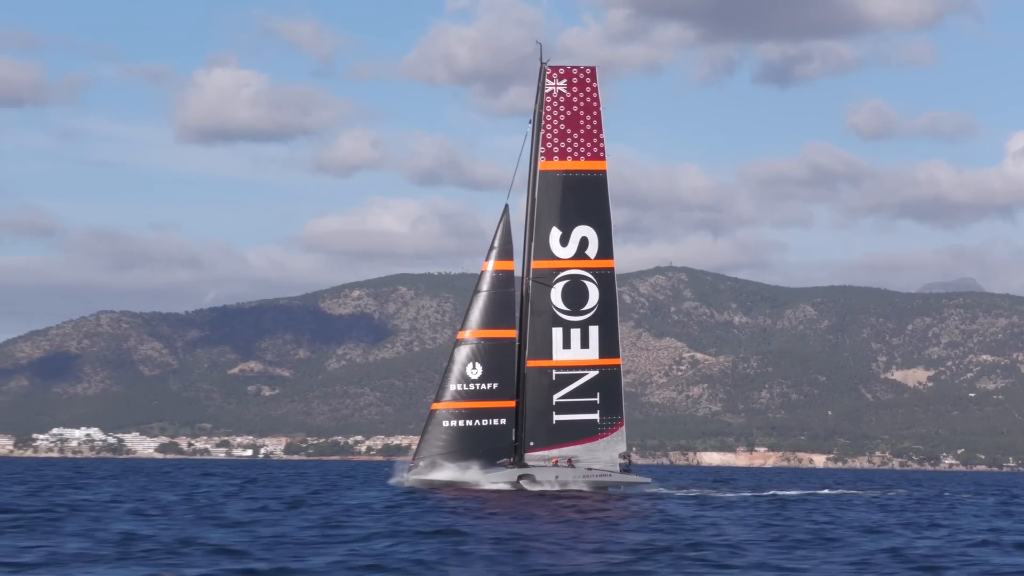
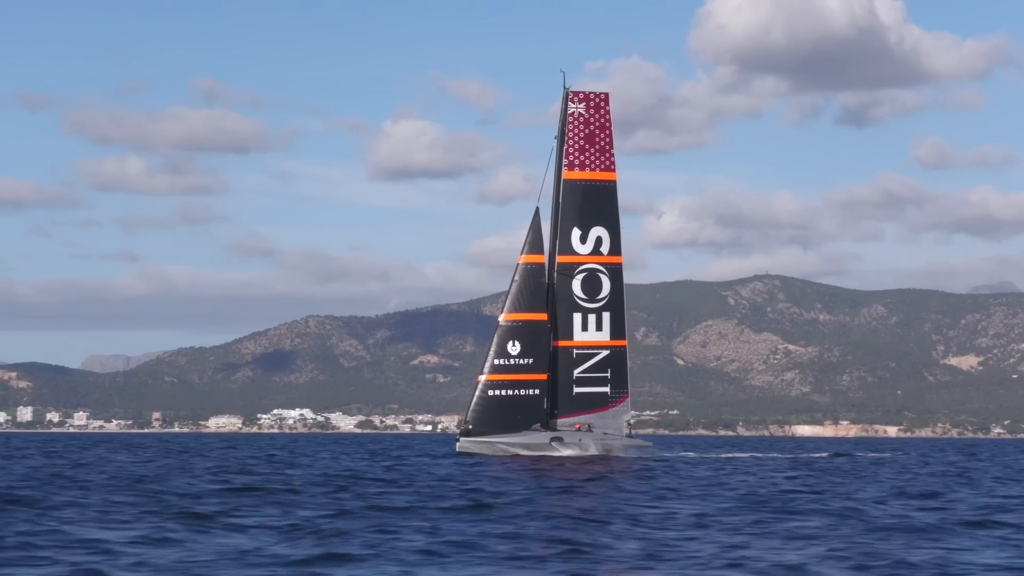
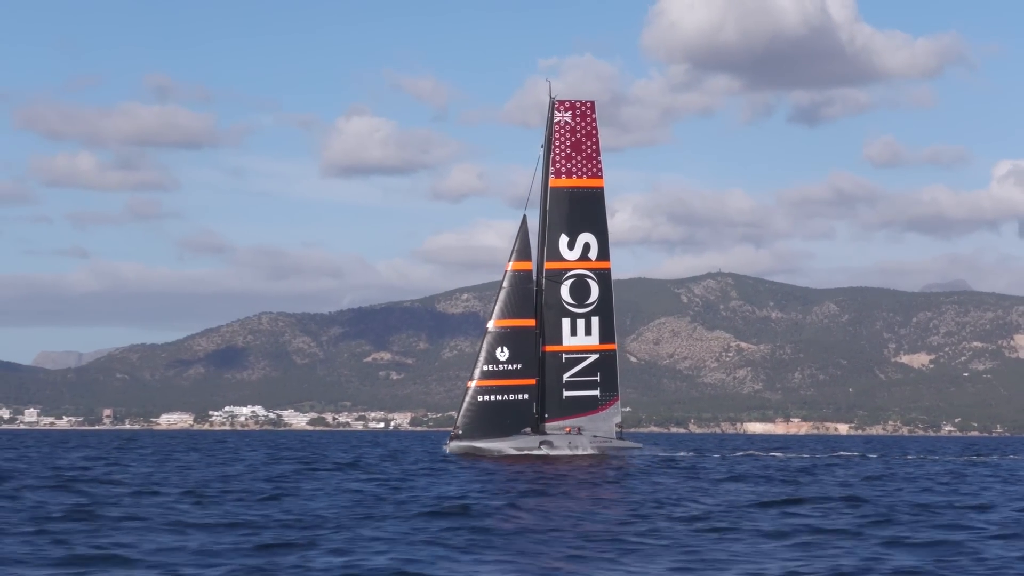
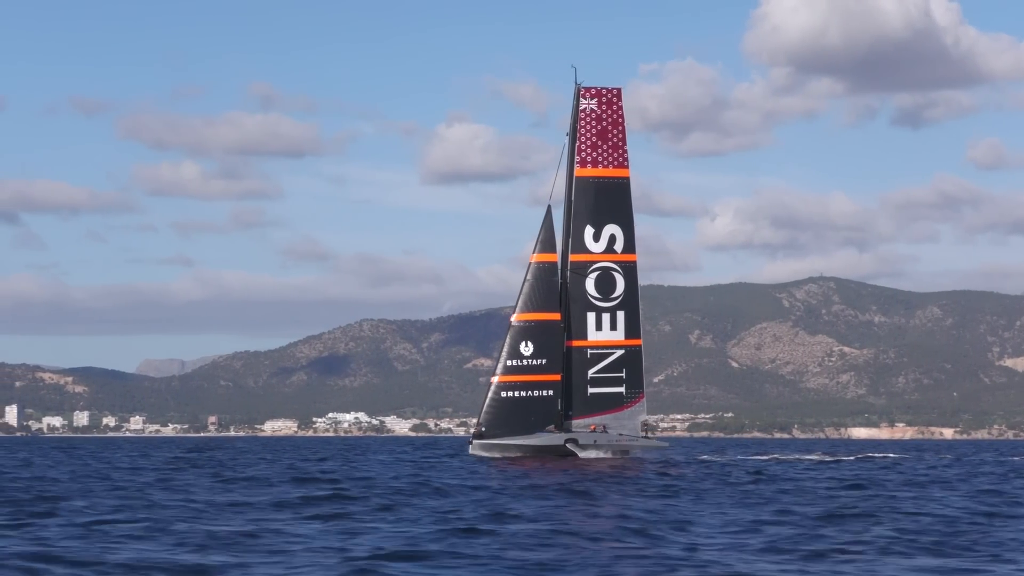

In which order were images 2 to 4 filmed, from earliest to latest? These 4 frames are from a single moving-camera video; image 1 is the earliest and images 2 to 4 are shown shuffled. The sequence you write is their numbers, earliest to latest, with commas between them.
3, 2, 4
